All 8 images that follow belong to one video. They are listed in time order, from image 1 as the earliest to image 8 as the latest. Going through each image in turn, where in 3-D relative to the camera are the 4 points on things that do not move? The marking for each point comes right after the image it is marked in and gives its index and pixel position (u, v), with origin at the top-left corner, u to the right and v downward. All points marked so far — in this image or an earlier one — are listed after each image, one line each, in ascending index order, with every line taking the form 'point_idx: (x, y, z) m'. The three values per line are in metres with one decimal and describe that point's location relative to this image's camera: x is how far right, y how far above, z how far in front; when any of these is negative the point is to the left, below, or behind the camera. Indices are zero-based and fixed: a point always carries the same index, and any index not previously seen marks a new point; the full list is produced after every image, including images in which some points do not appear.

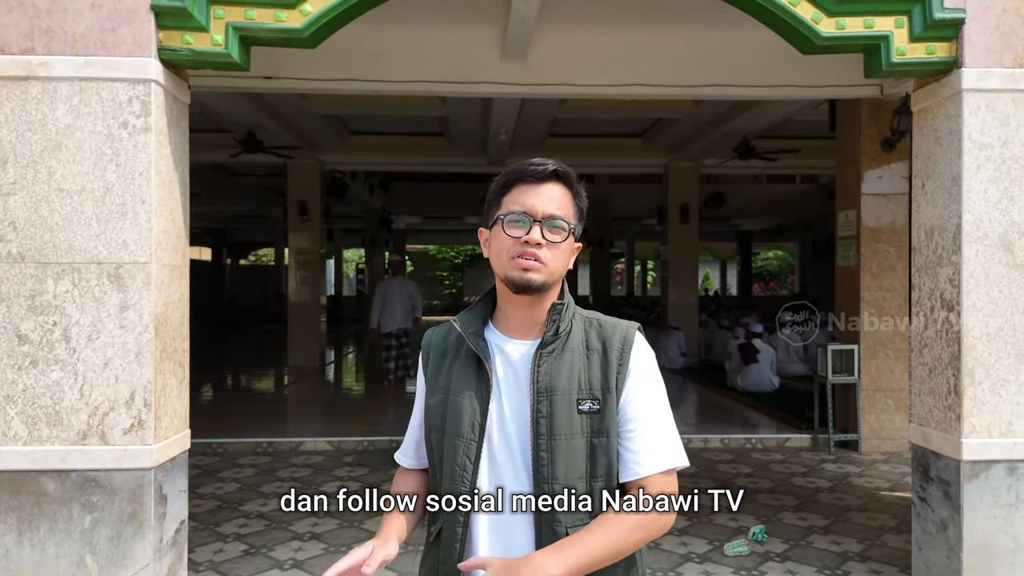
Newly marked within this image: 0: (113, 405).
0: (-1.6, -0.5, +2.9) m
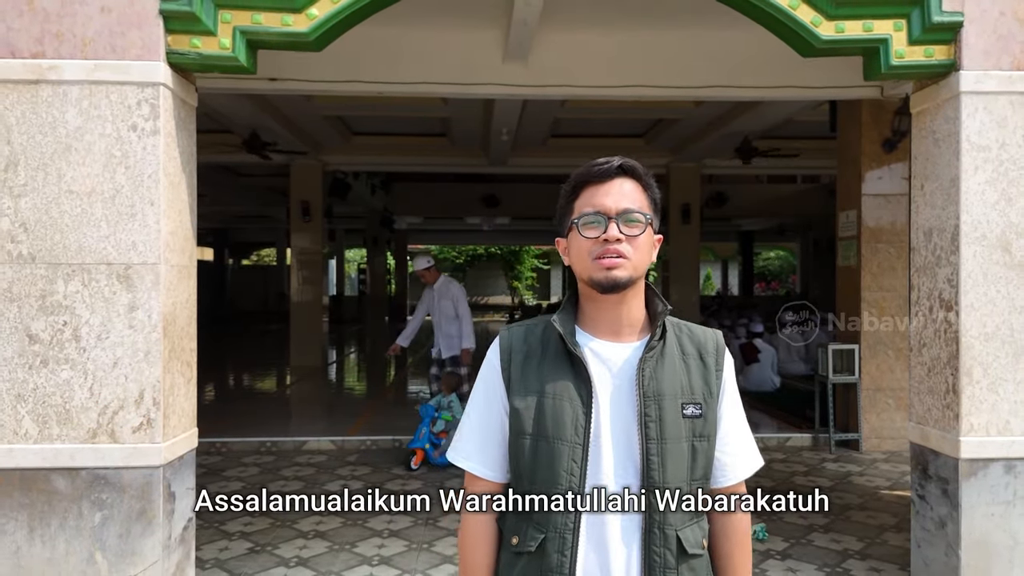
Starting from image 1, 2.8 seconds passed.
0: (-1.6, -0.5, +2.9) m
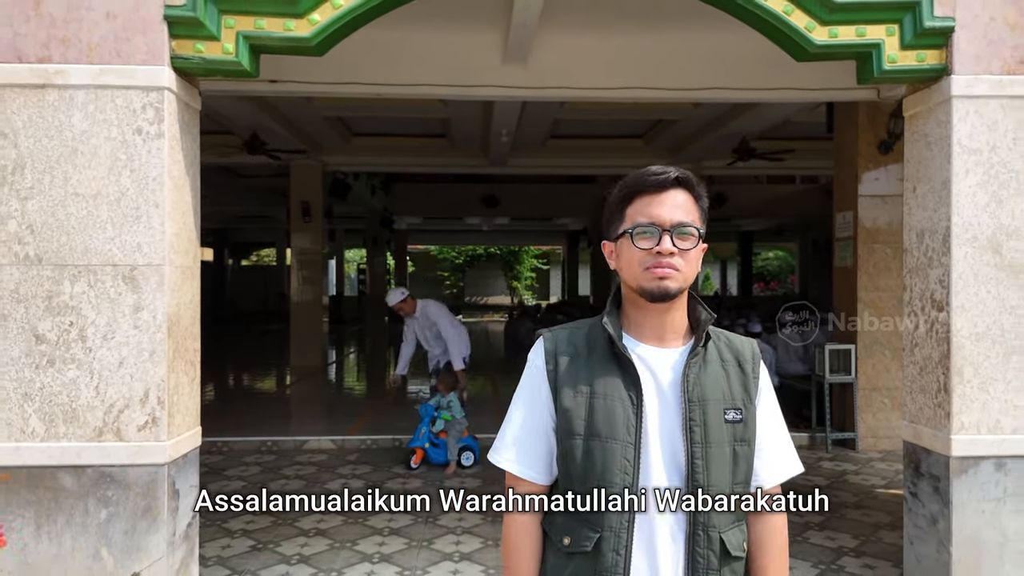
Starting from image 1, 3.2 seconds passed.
0: (-1.6, -0.5, +3.0) m
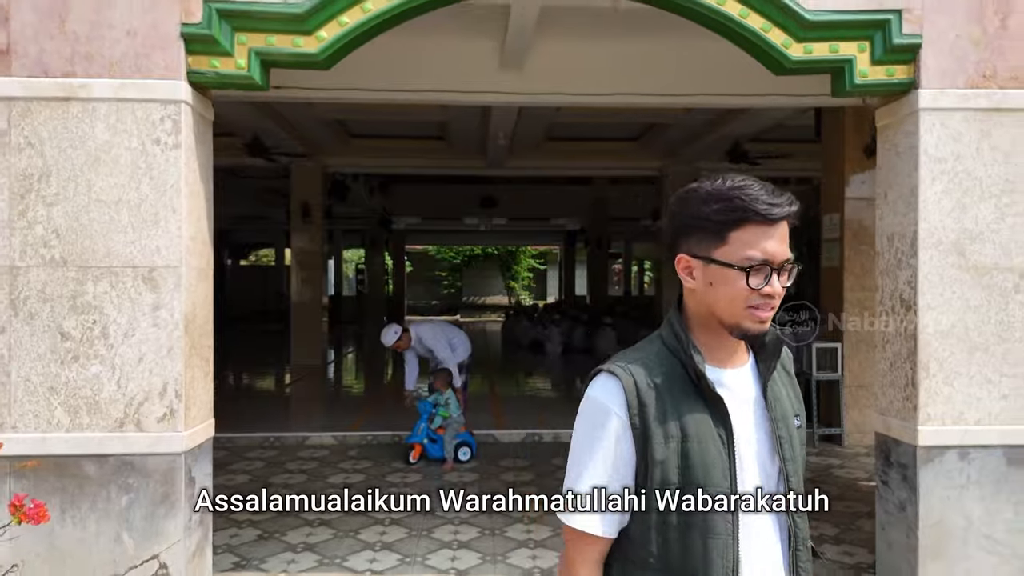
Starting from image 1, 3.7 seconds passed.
0: (-1.6, -0.5, +3.2) m
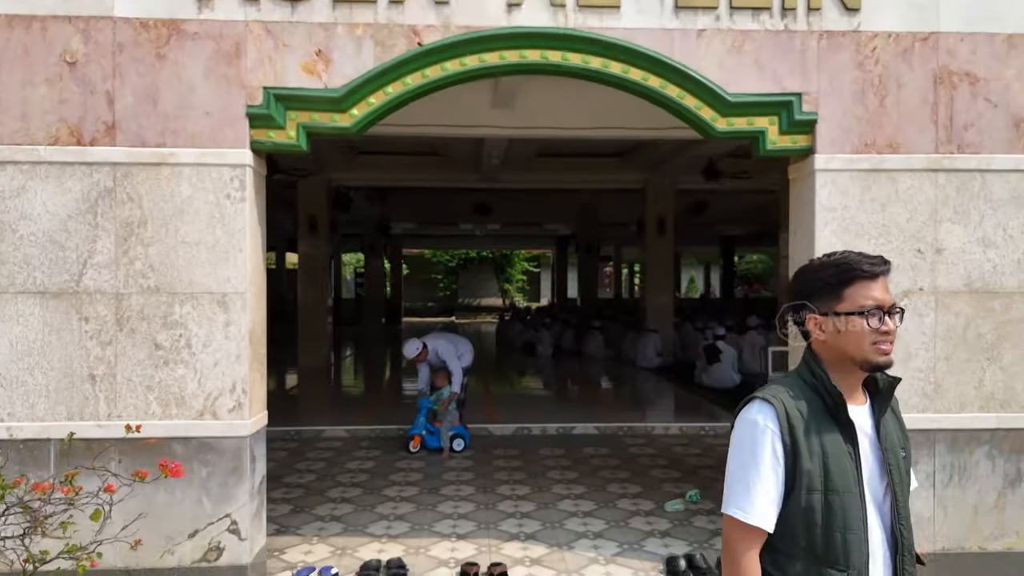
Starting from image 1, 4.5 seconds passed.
0: (-1.6, -0.6, +4.1) m
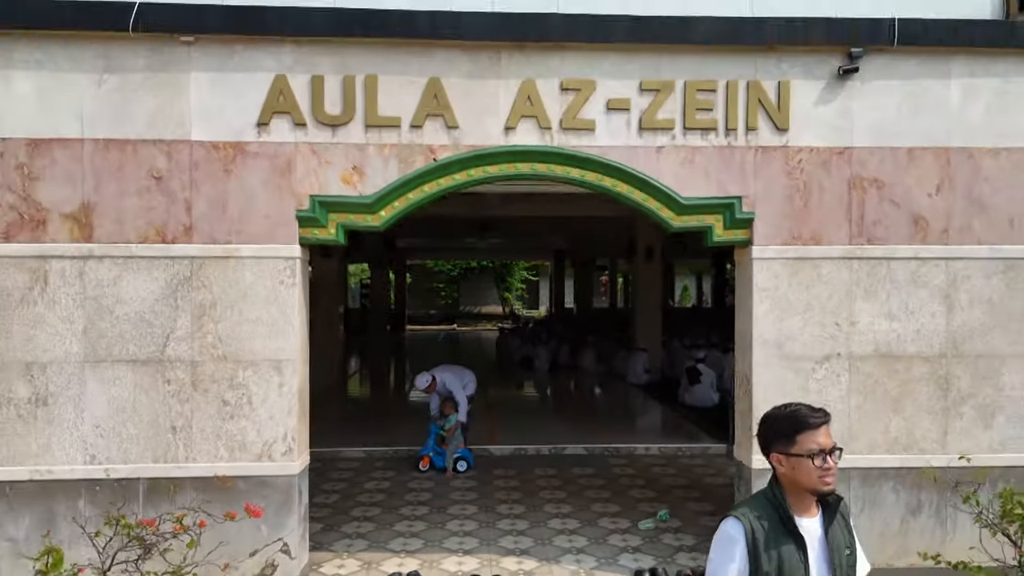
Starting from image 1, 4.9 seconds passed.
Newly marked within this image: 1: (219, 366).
0: (-1.7, -1.1, +5.2) m
1: (-2.1, -0.5, +5.2) m
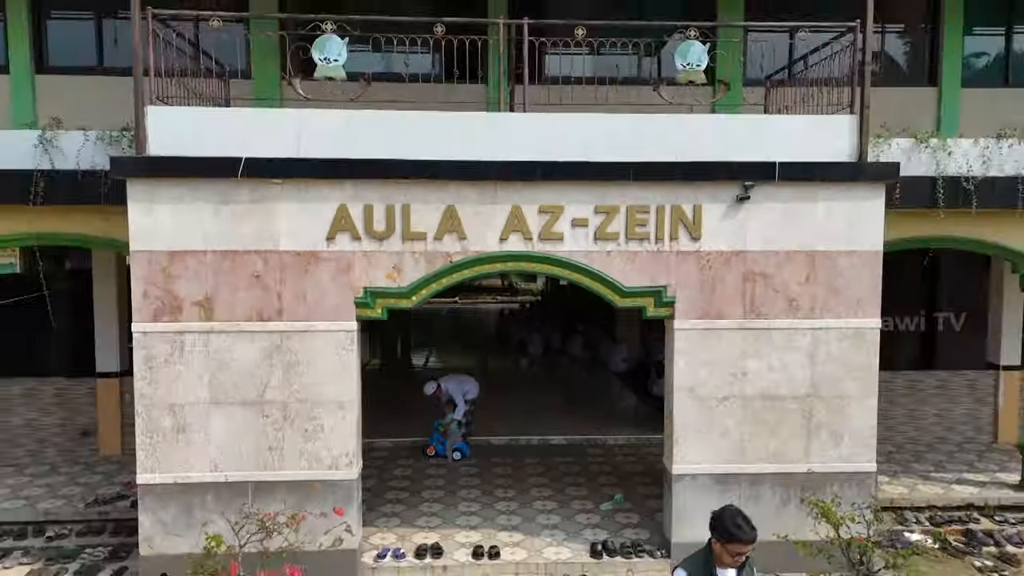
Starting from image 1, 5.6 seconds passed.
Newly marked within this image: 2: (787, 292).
0: (-1.7, -1.7, +7.5) m
1: (-2.1, -1.2, +7.5) m
2: (+2.8, 0.0, +7.6) m
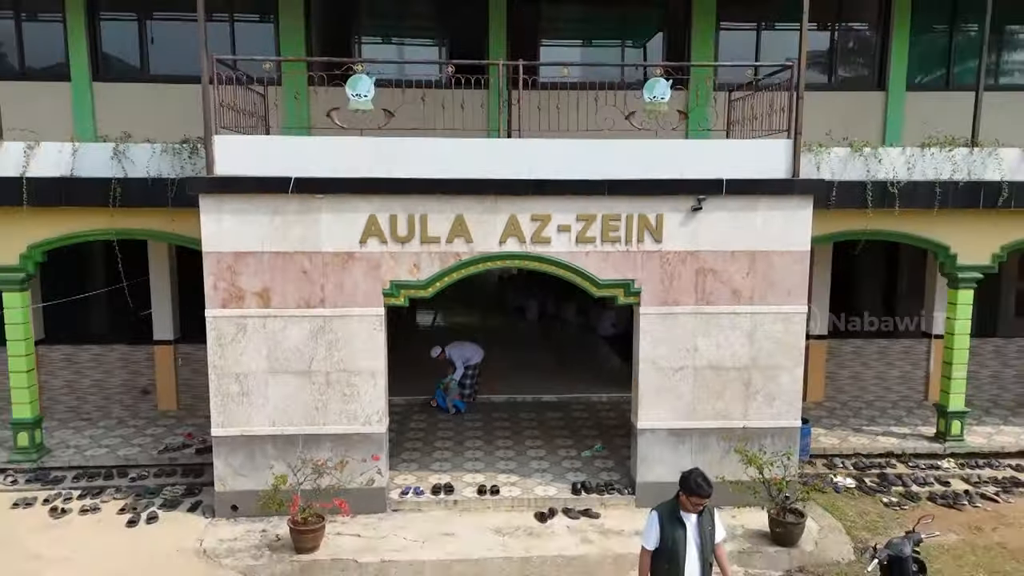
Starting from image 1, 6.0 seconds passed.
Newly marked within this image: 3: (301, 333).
0: (-1.8, -1.6, +9.4) m
1: (-2.2, -1.1, +9.3) m
2: (+2.8, 0.0, +9.4) m
3: (-2.7, -0.6, +9.3) m
